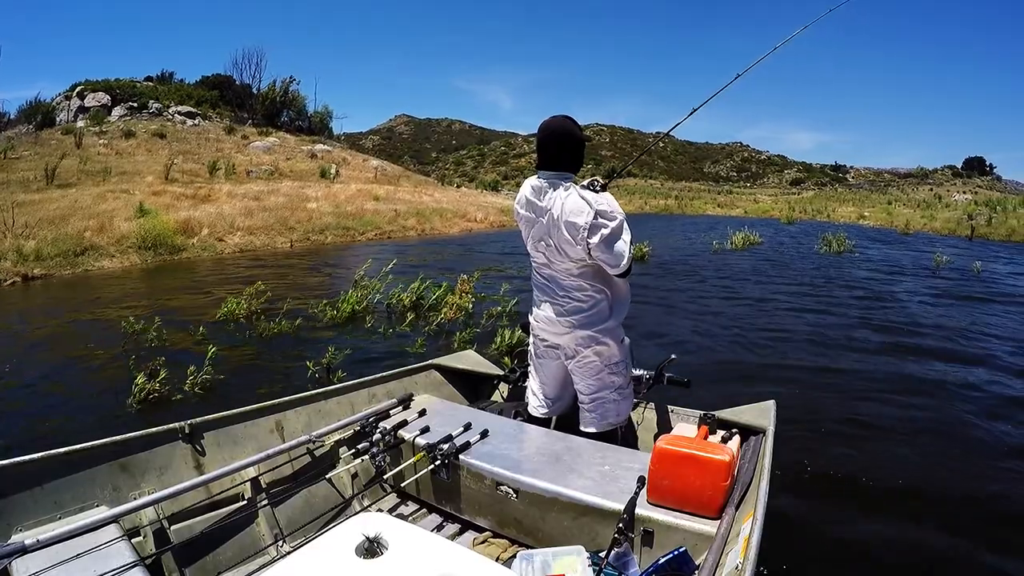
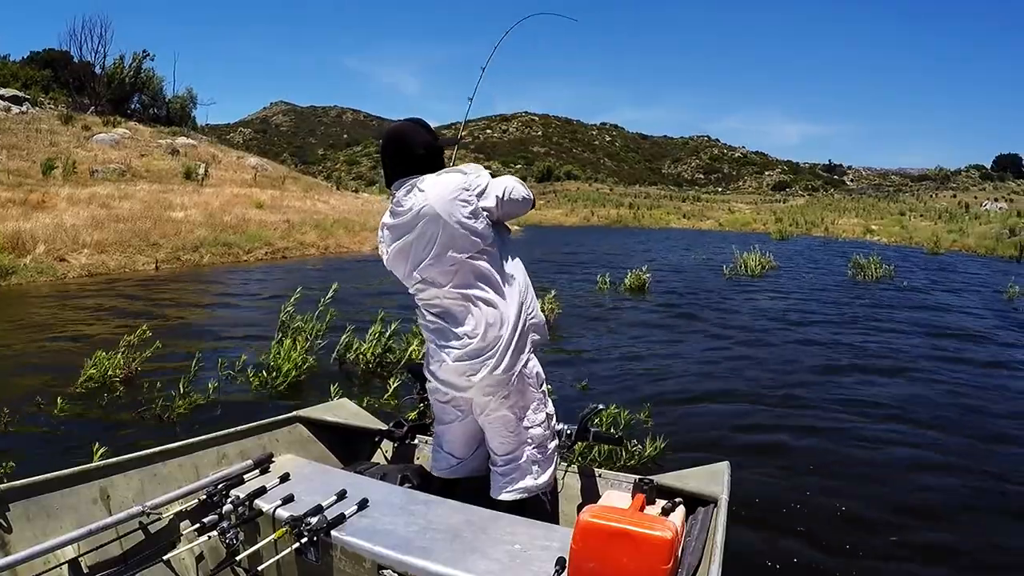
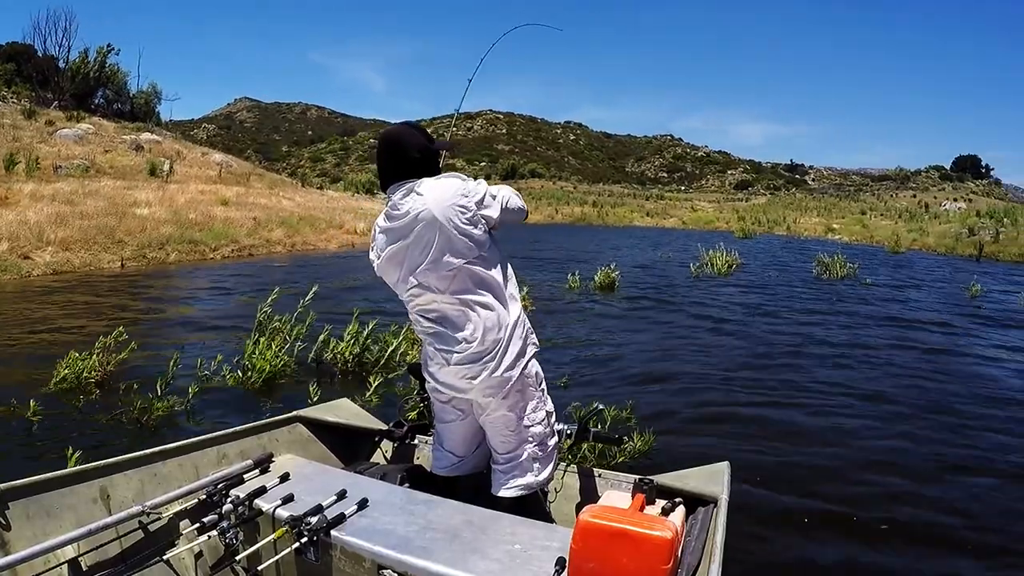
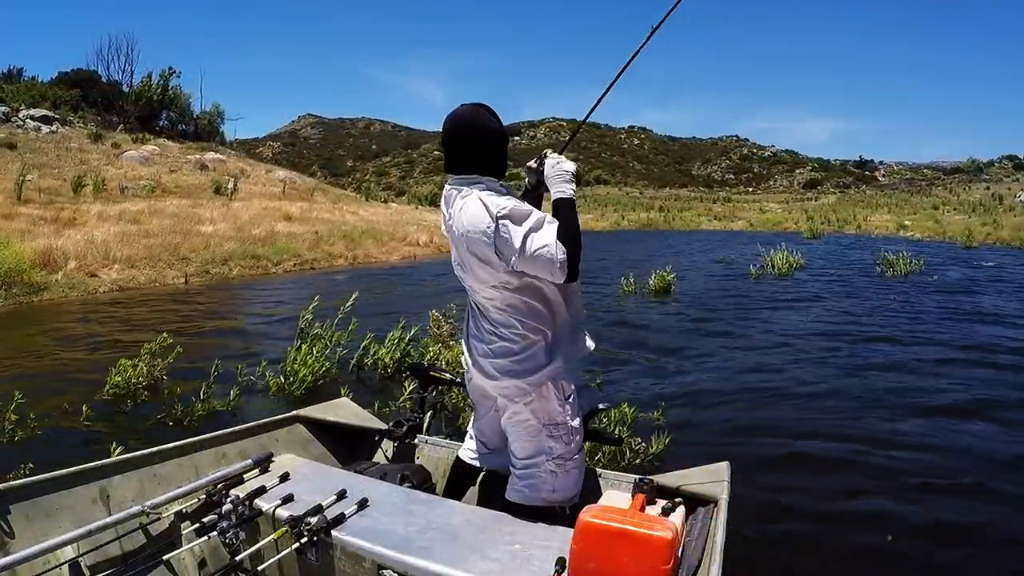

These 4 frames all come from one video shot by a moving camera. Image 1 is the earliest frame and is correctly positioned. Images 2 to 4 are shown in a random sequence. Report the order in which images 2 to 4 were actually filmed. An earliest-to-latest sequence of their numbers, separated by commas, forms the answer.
4, 2, 3
